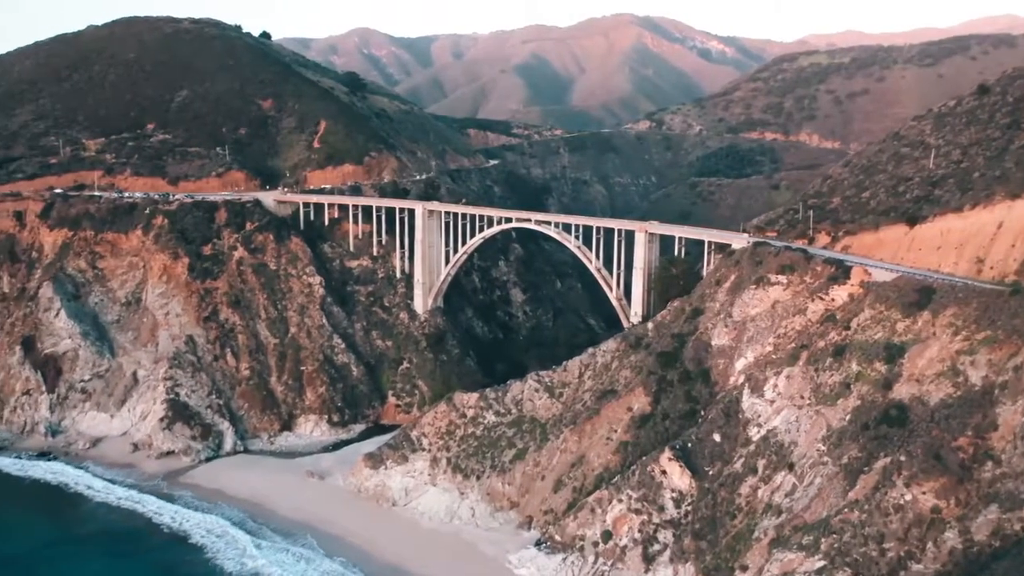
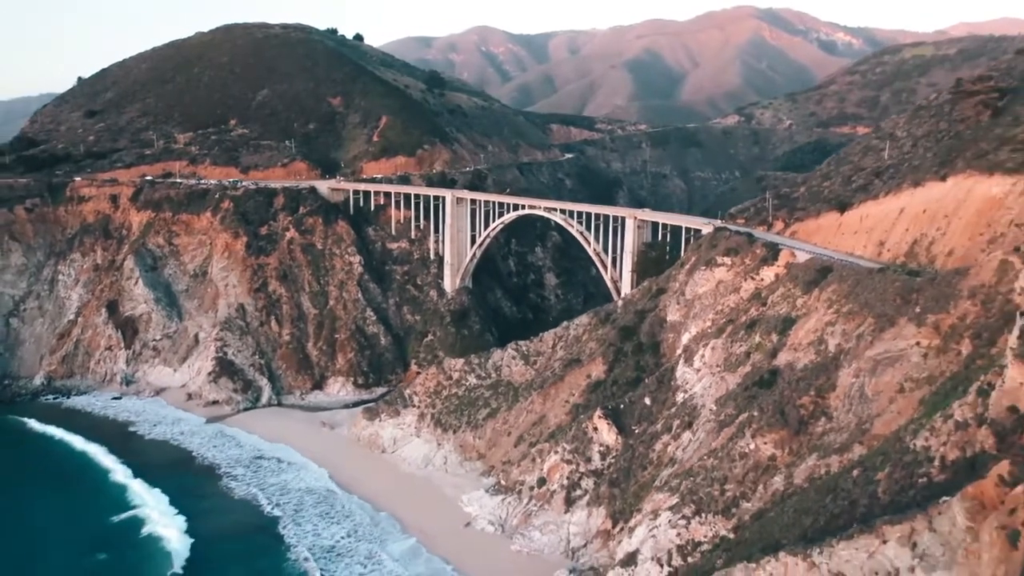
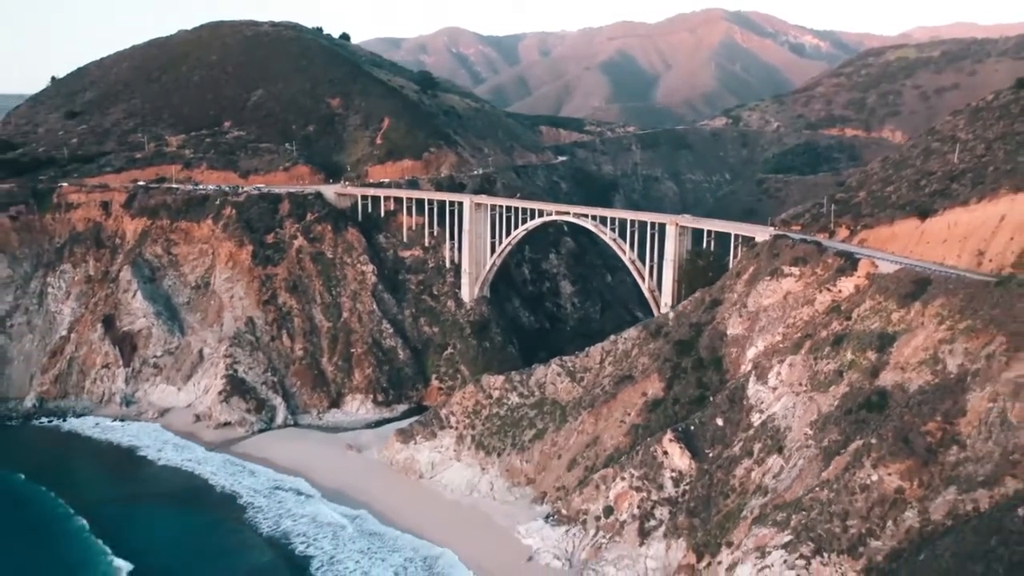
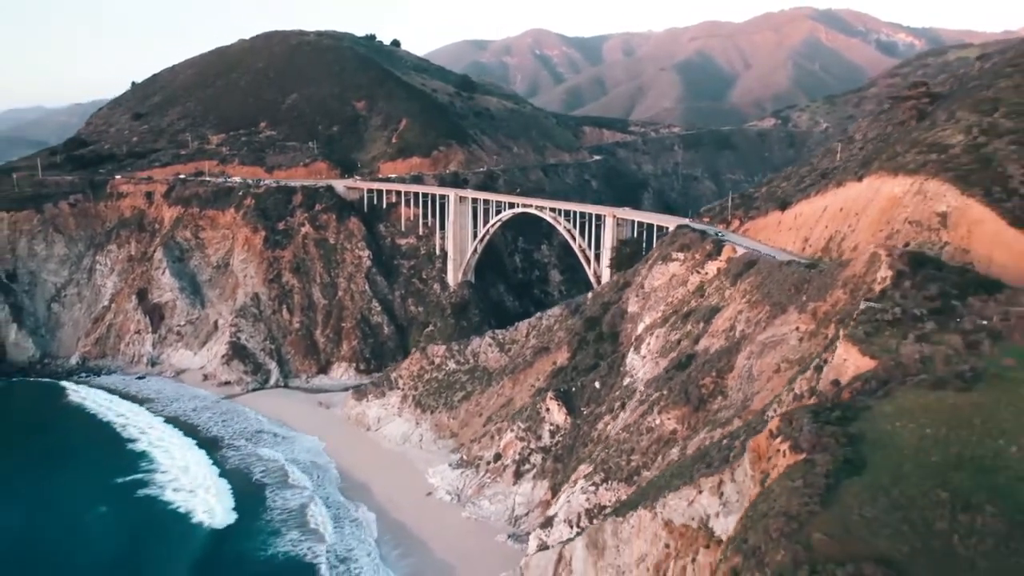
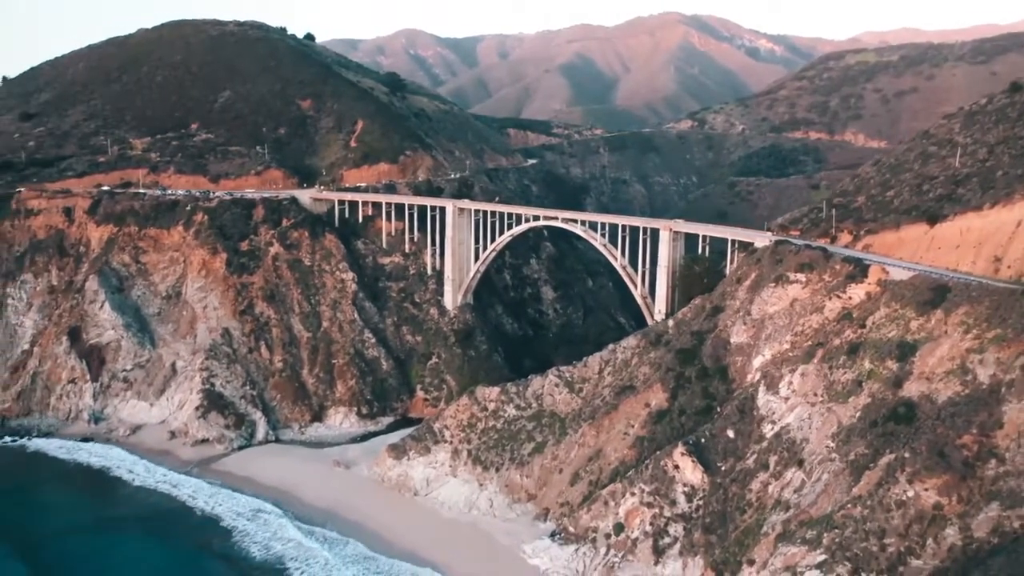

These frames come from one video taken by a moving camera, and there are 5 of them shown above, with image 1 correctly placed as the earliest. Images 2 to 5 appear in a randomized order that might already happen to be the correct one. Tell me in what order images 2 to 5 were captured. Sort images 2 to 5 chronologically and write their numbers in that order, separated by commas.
5, 3, 2, 4
